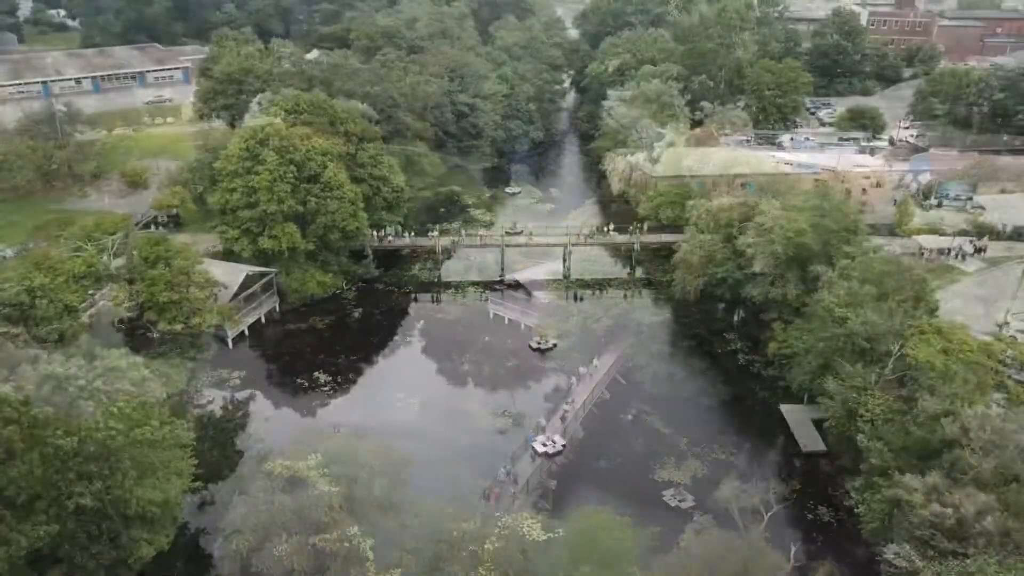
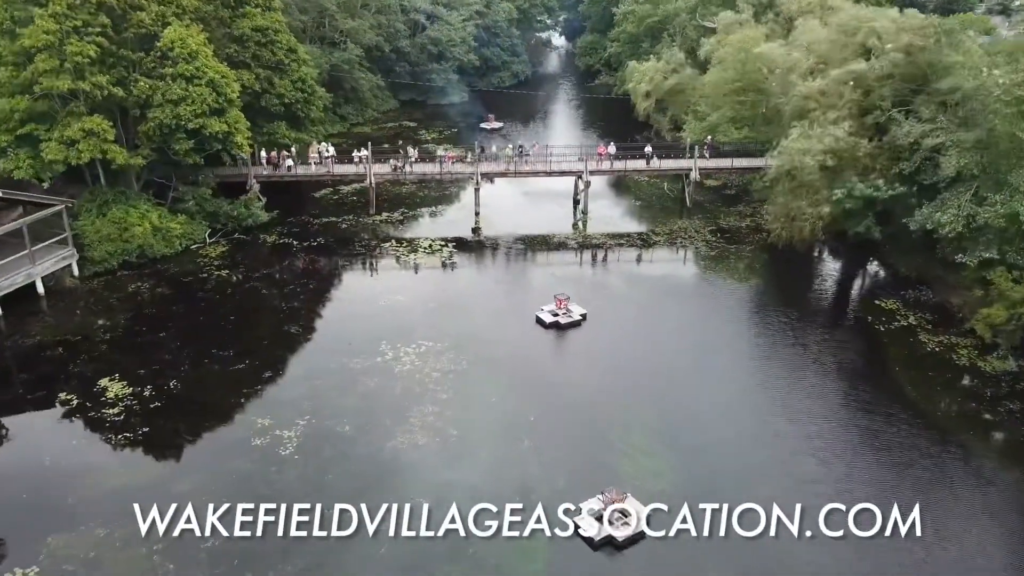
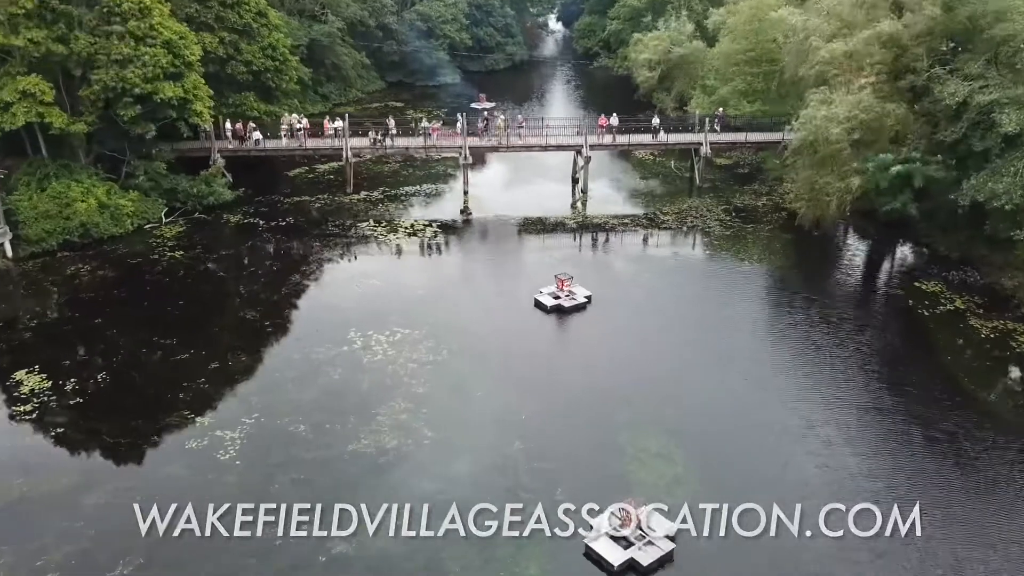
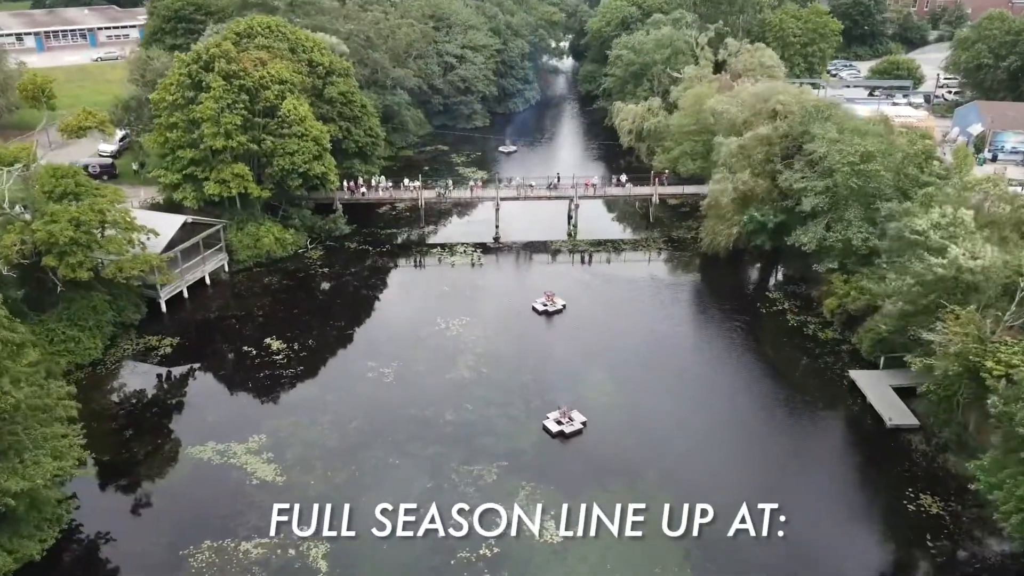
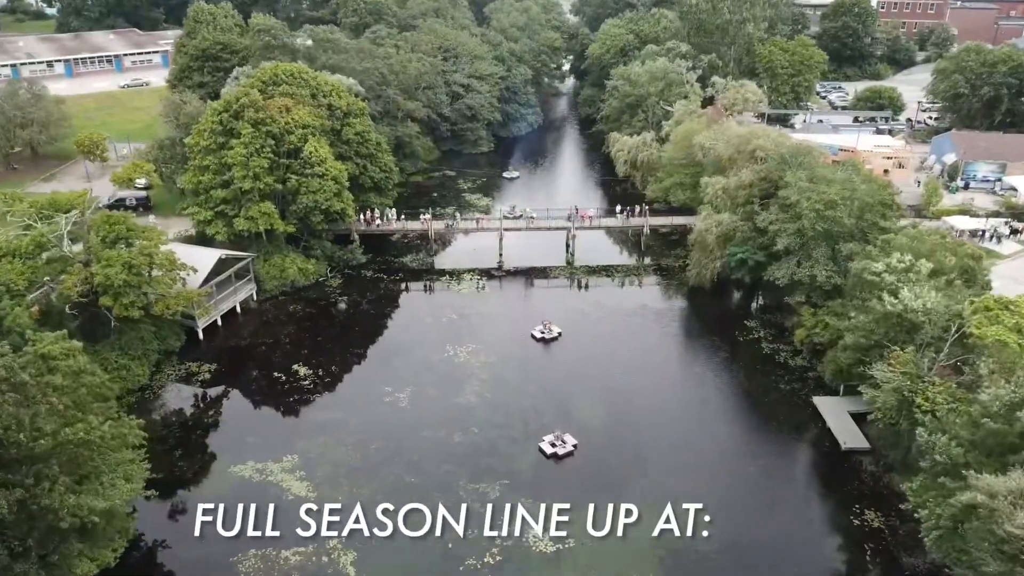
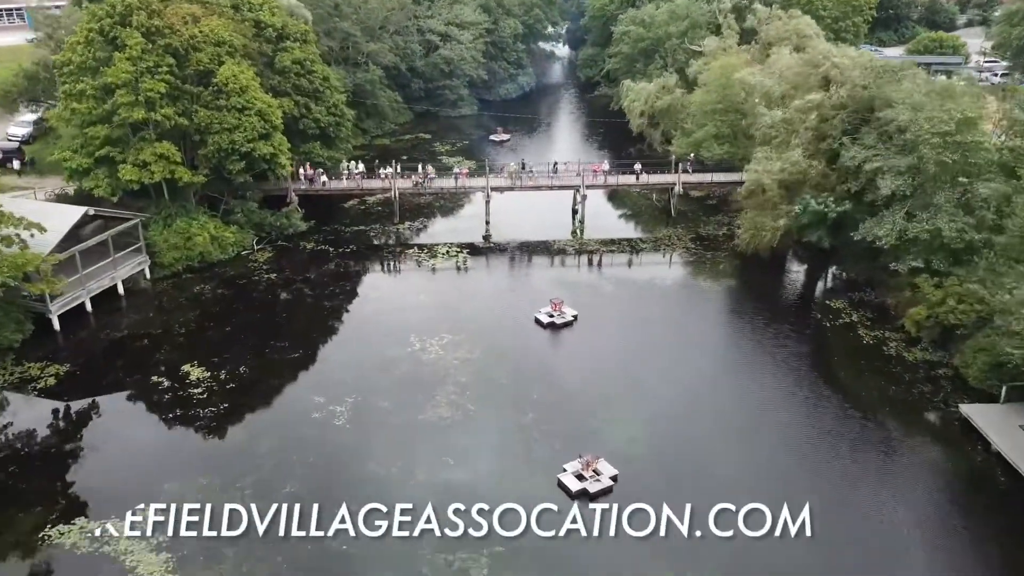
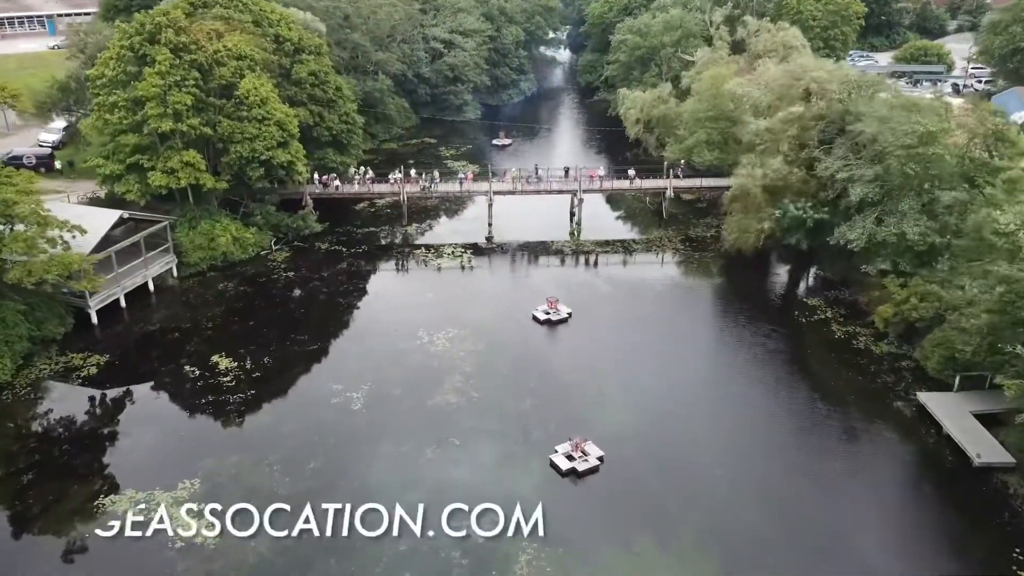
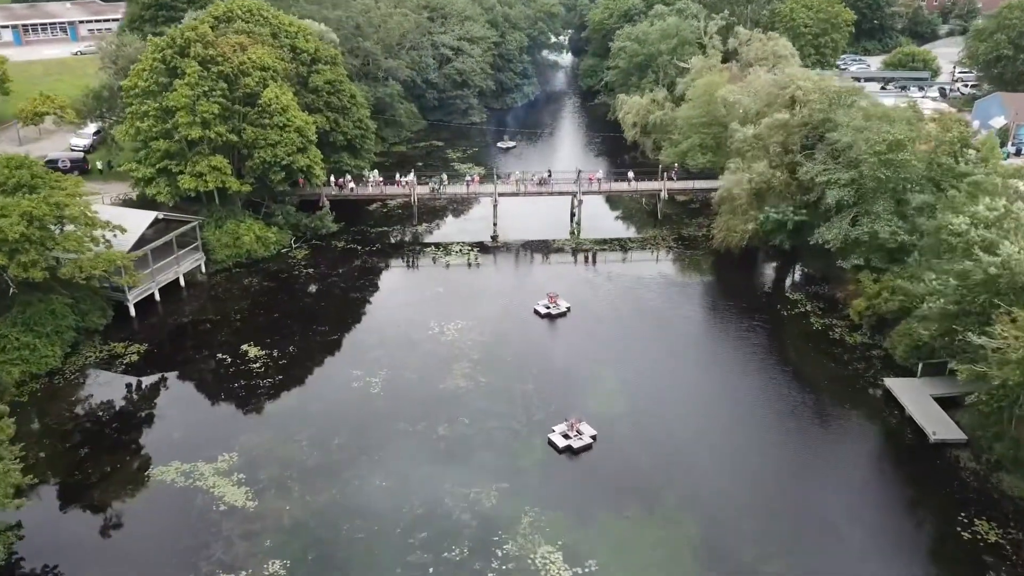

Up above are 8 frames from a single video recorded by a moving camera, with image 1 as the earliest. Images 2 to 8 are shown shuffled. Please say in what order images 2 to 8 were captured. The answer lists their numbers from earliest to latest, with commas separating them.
5, 4, 8, 7, 6, 2, 3
